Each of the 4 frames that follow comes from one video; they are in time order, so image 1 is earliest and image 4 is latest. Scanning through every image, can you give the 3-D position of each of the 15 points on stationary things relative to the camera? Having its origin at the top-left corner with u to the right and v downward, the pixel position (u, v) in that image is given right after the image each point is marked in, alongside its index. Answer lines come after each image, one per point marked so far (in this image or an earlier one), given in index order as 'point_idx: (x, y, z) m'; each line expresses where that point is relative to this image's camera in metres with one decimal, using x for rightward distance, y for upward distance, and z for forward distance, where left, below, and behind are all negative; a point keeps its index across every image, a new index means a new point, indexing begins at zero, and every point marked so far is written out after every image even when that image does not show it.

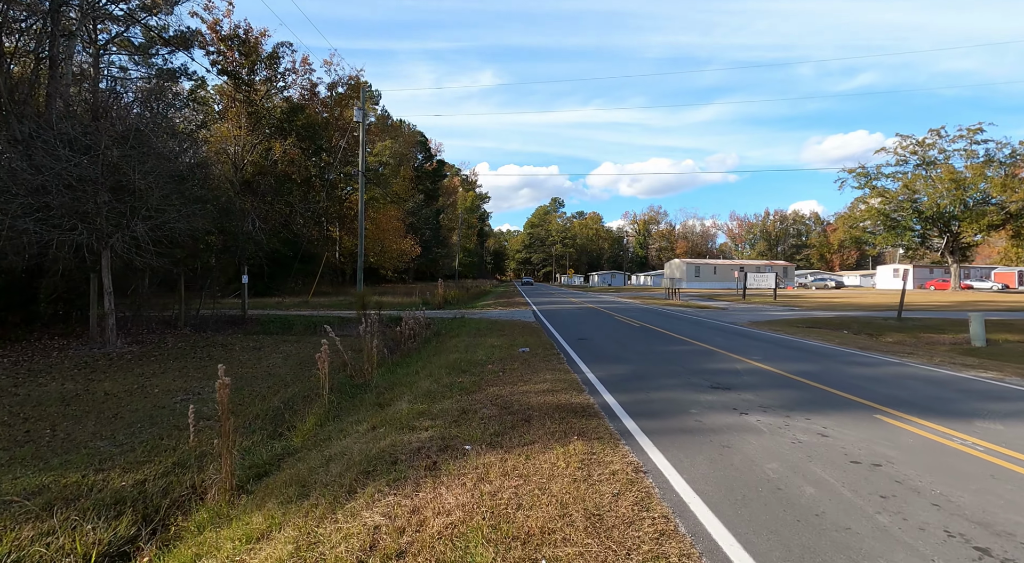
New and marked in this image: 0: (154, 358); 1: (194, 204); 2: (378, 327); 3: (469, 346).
0: (-7.4, -1.6, +12.2) m
1: (-7.9, +1.9, +14.8) m
2: (-3.8, -1.4, +16.5) m
3: (-1.0, -1.4, +13.1) m
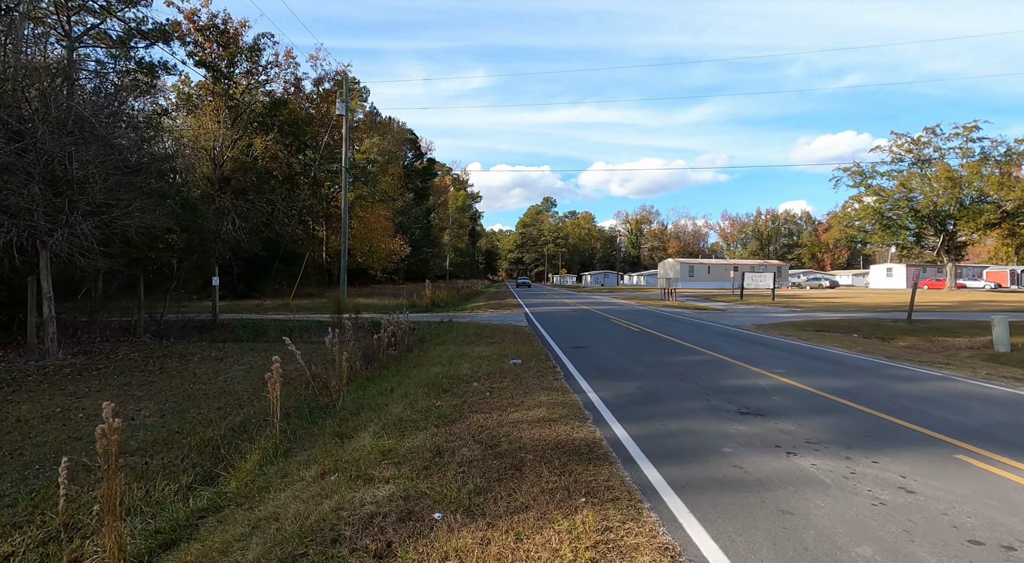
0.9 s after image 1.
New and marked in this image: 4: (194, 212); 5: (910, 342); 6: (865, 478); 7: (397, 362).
0: (-7.5, -1.6, +10.8) m
1: (-8.1, +1.9, +13.4) m
2: (-4.0, -1.4, +15.2) m
3: (-1.2, -1.5, +11.8) m
4: (-8.7, +1.9, +16.3) m
5: (+13.1, -2.0, +19.5) m
6: (+2.6, -1.5, +4.4) m
7: (-2.4, -1.7, +12.2) m
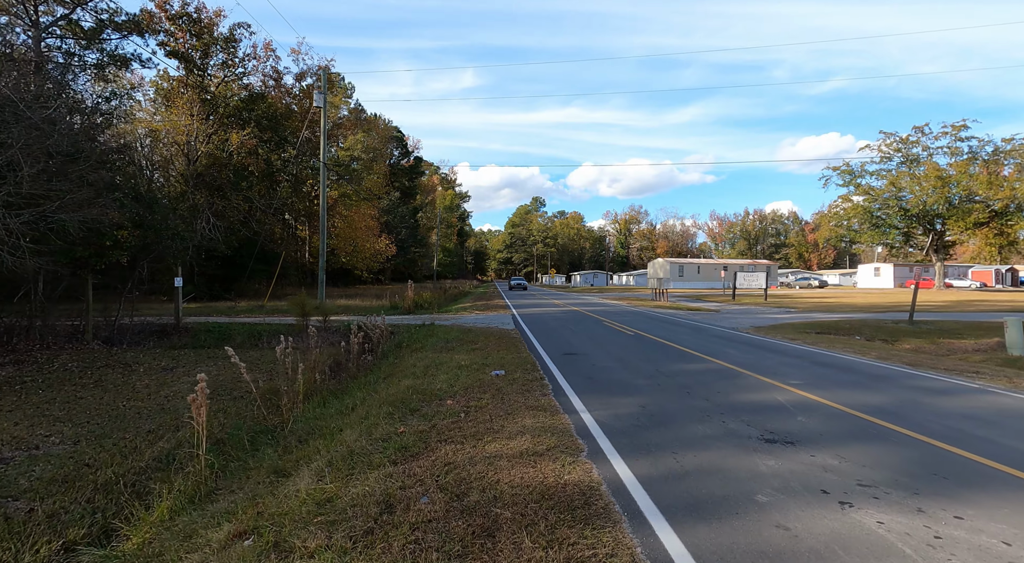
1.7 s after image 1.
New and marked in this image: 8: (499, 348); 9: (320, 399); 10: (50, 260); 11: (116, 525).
0: (-7.8, -1.7, +9.4) m
1: (-8.5, +1.8, +12.0) m
2: (-4.4, -1.4, +13.9) m
3: (-1.5, -1.5, +10.6) m
4: (-9.1, +1.9, +14.9) m
5: (+12.6, -2.0, +18.6) m
6: (+2.4, -1.5, +3.3) m
7: (-2.7, -1.7, +11.0) m
8: (-0.3, -1.4, +12.7) m
9: (-2.7, -1.7, +8.5) m
10: (-9.3, +0.4, +12.1) m
11: (-3.1, -1.9, +4.7) m
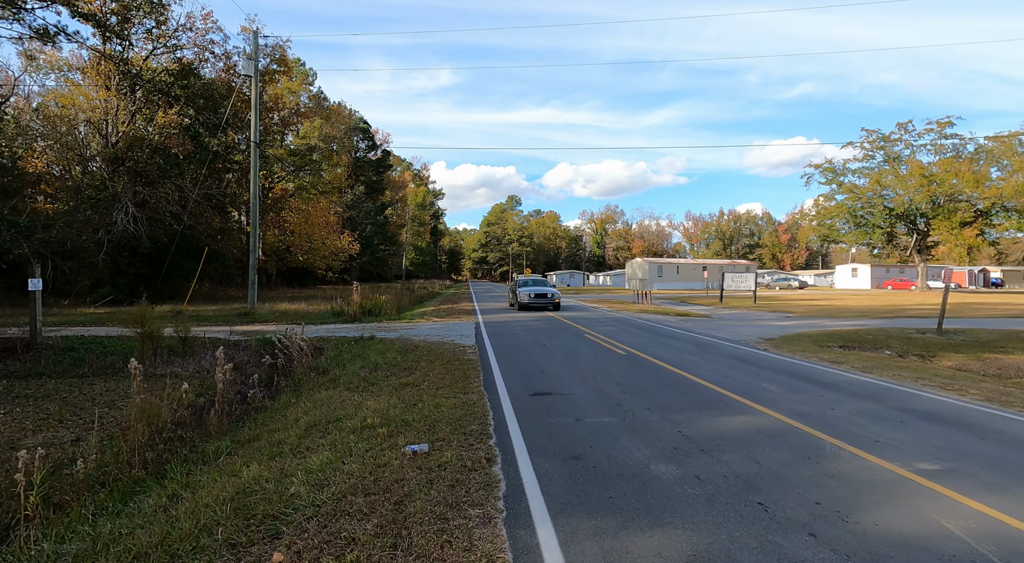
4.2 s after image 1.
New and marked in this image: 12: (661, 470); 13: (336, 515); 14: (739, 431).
0: (-8.5, -1.7, +5.3) m
1: (-9.2, +1.8, +7.9) m
2: (-5.2, -1.5, +9.9) m
3: (-2.2, -1.6, +6.7) m
4: (-10.0, +1.8, +10.8) m
5: (+11.6, -2.1, +15.3) m
6: (+2.0, -1.6, -0.4) m
7: (-3.4, -1.8, +7.1) m
8: (-1.1, -1.5, +8.9) m
9: (-3.3, -1.7, +4.5) m
10: (-10.1, +0.4, +7.9) m
11: (-3.6, -2.0, +0.8) m
12: (+1.2, -1.5, +4.8) m
13: (-1.2, -1.5, +4.0) m
14: (+2.3, -1.5, +5.9) m
